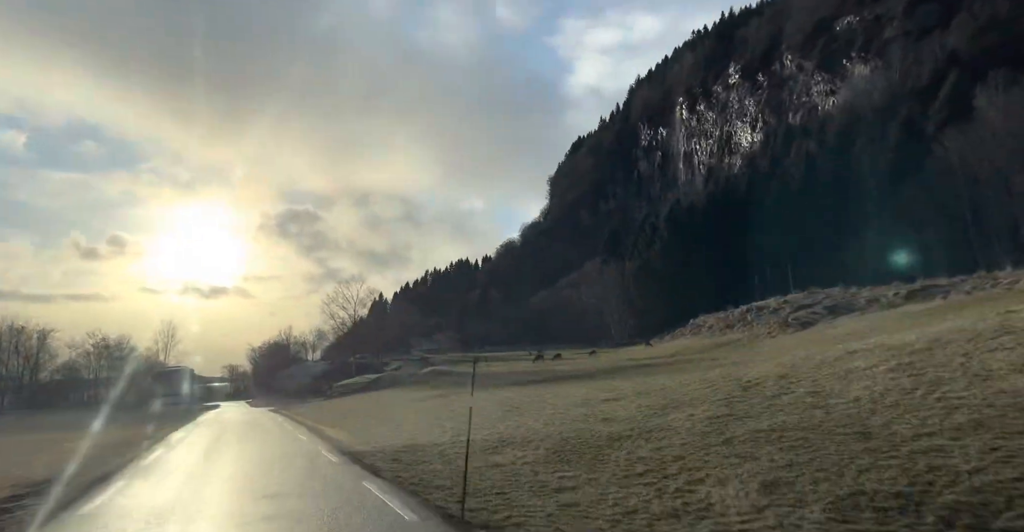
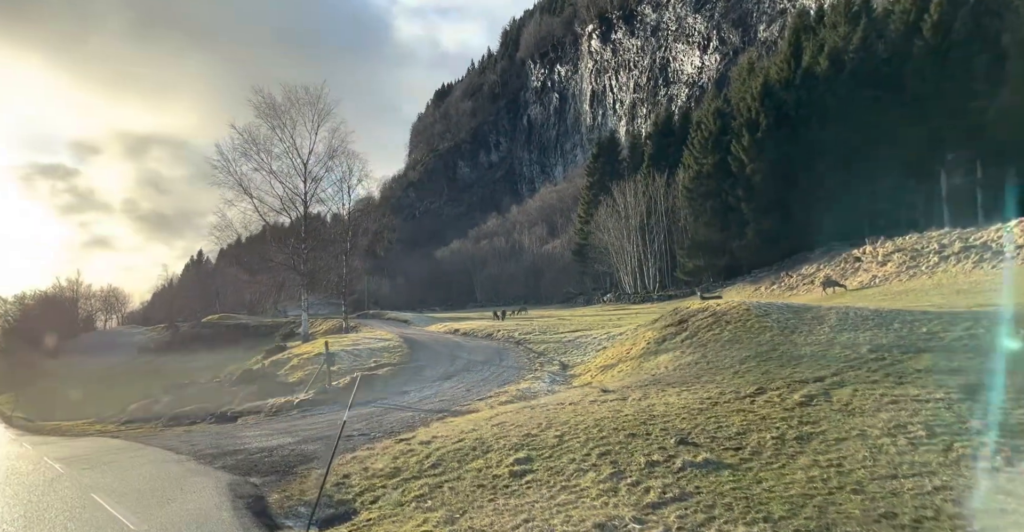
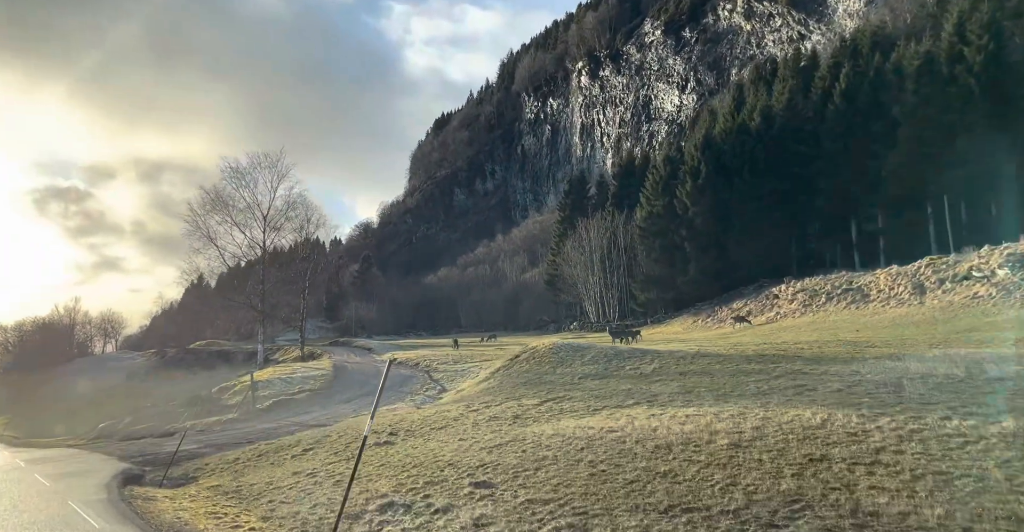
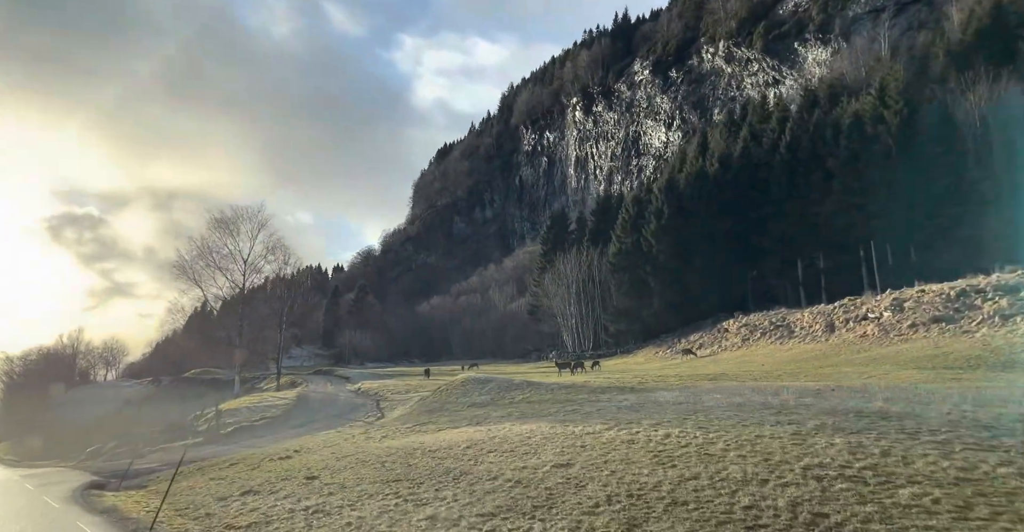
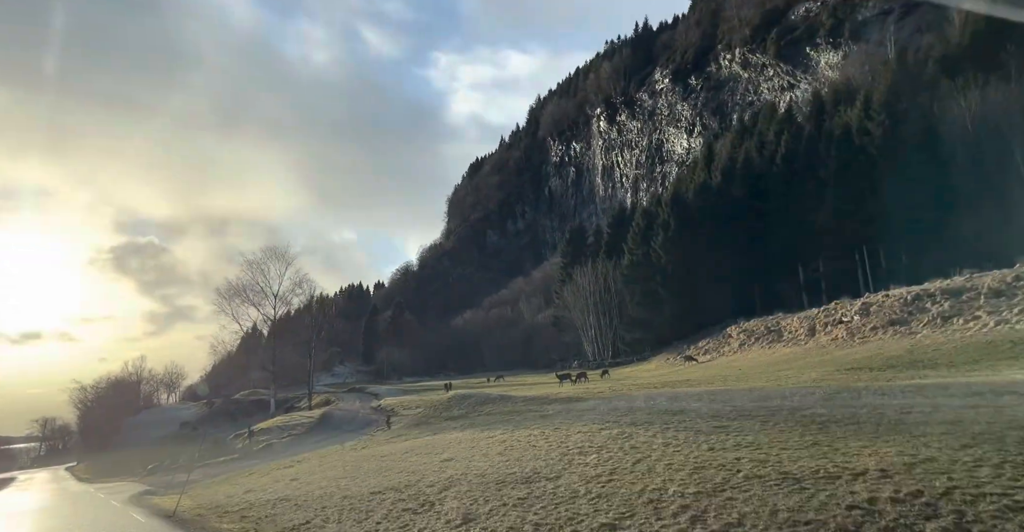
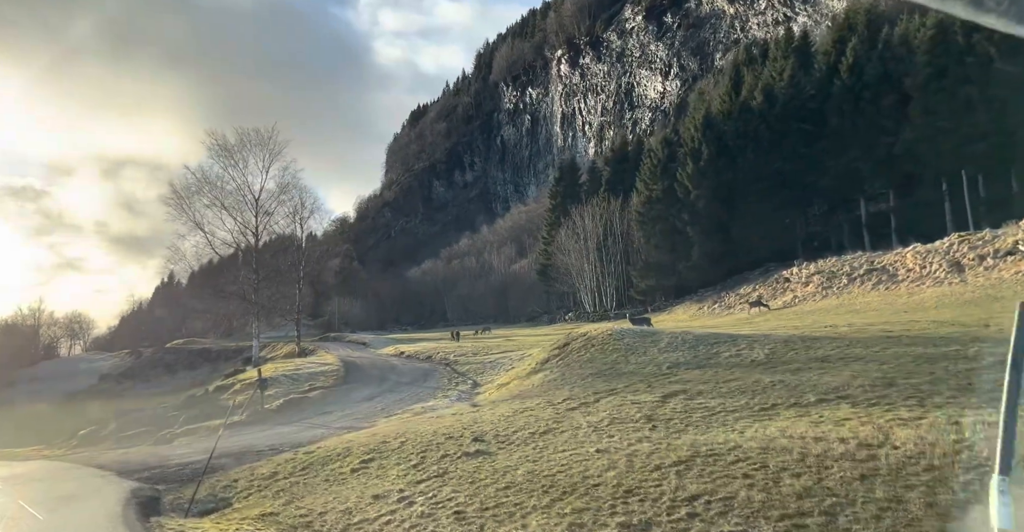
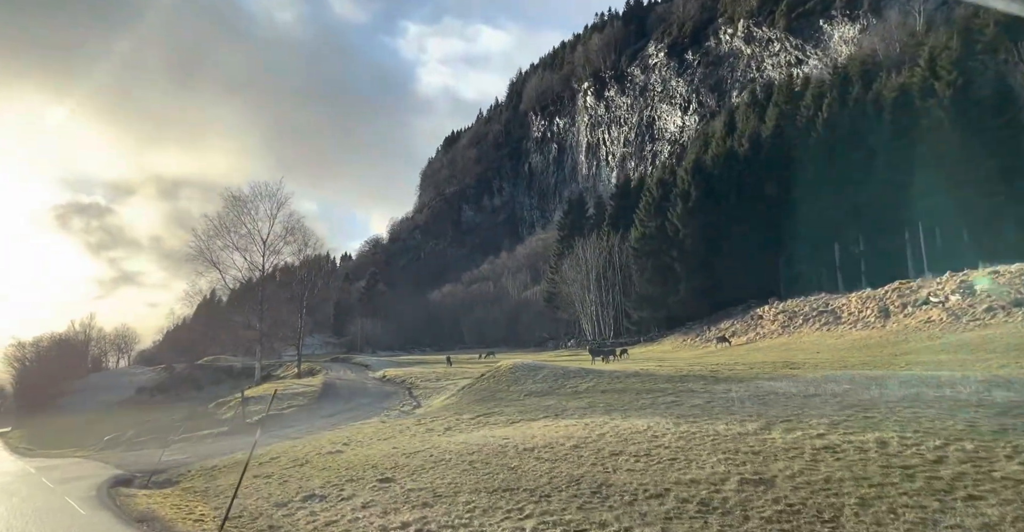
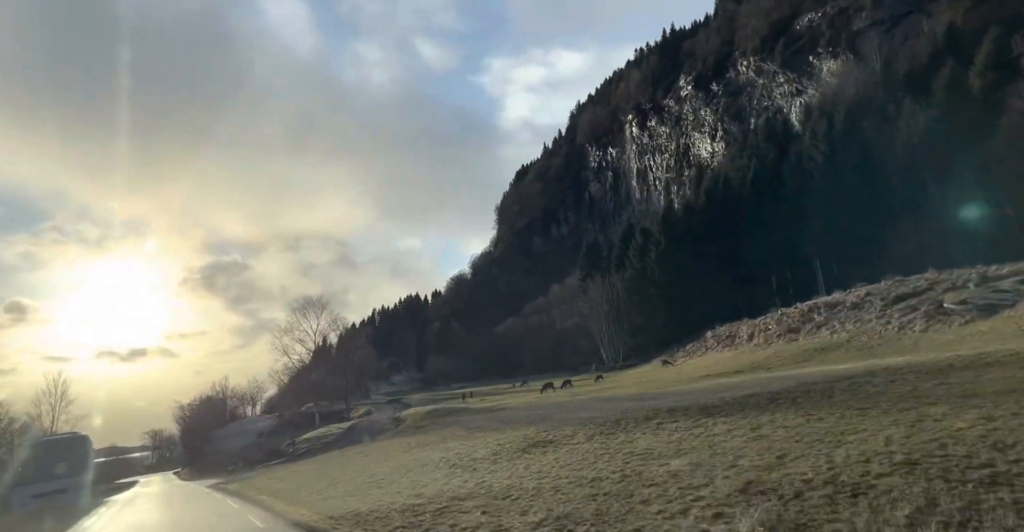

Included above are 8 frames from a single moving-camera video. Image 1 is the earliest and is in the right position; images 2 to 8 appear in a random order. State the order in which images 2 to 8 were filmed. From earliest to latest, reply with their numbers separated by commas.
8, 5, 4, 7, 3, 6, 2
